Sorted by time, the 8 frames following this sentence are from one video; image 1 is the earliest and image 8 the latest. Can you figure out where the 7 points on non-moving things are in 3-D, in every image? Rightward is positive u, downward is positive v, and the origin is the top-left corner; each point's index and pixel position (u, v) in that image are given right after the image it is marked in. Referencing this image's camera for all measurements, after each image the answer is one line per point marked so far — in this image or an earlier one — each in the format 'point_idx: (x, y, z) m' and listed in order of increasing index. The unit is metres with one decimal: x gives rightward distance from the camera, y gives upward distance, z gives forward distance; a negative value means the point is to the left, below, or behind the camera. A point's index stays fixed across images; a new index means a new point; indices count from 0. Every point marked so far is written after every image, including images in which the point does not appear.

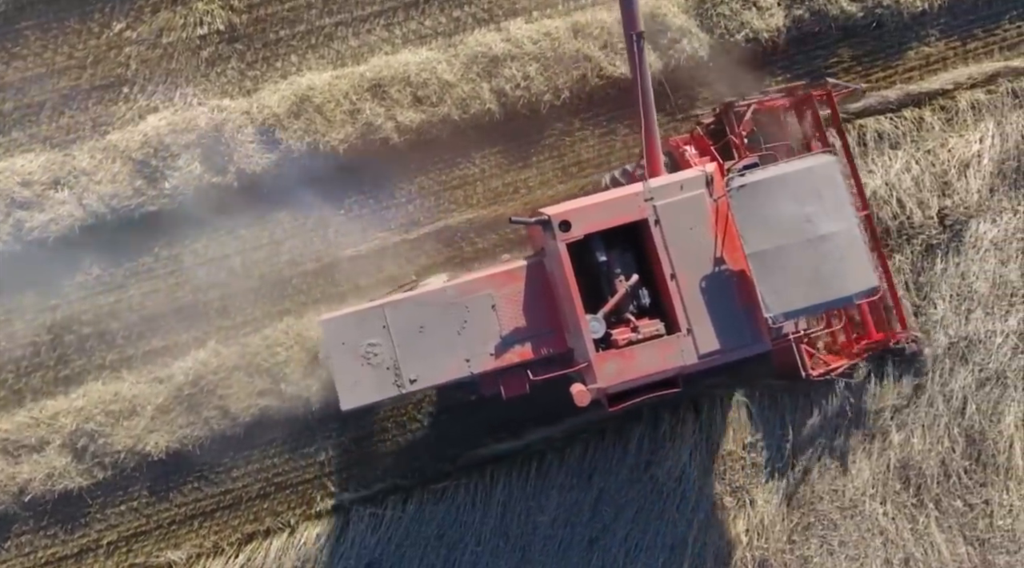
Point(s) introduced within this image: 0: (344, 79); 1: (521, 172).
0: (-1.5, +1.9, +16.3) m
1: (+0.1, +1.0, +16.3) m
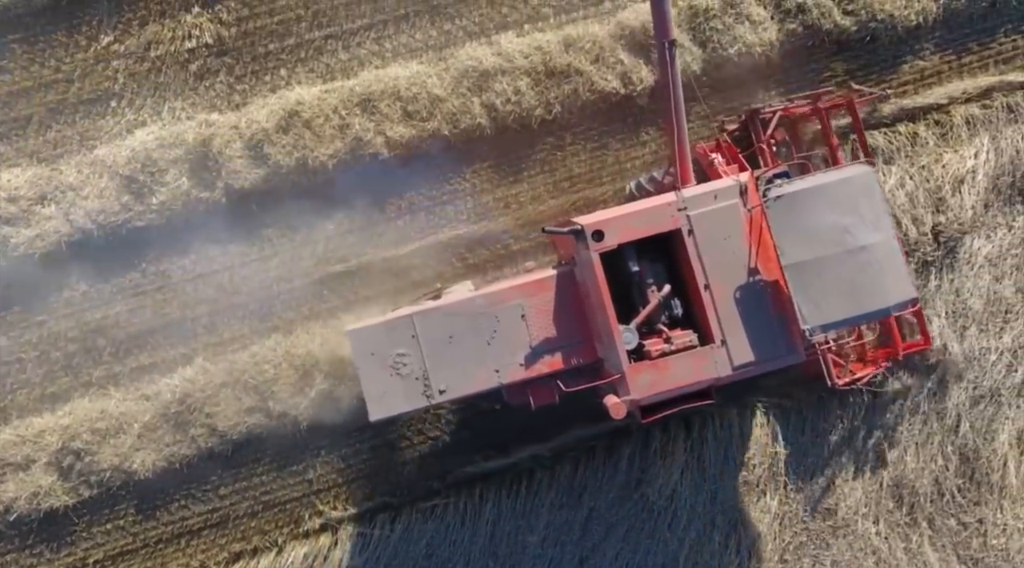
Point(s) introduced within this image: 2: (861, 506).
0: (-1.6, +1.7, +16.0) m
1: (0.0, +0.9, +16.3) m
2: (+3.1, -2.0, +16.0) m
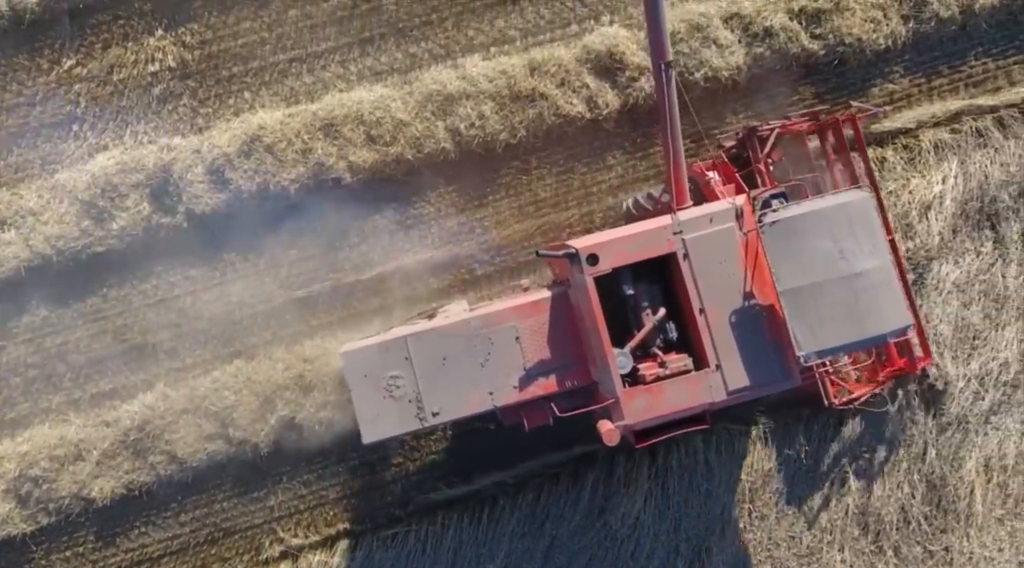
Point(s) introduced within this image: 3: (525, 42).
0: (-1.9, +1.5, +15.9) m
1: (-0.3, +0.7, +16.2) m
2: (+2.8, -2.2, +15.9) m
3: (+0.1, +2.2, +16.3) m
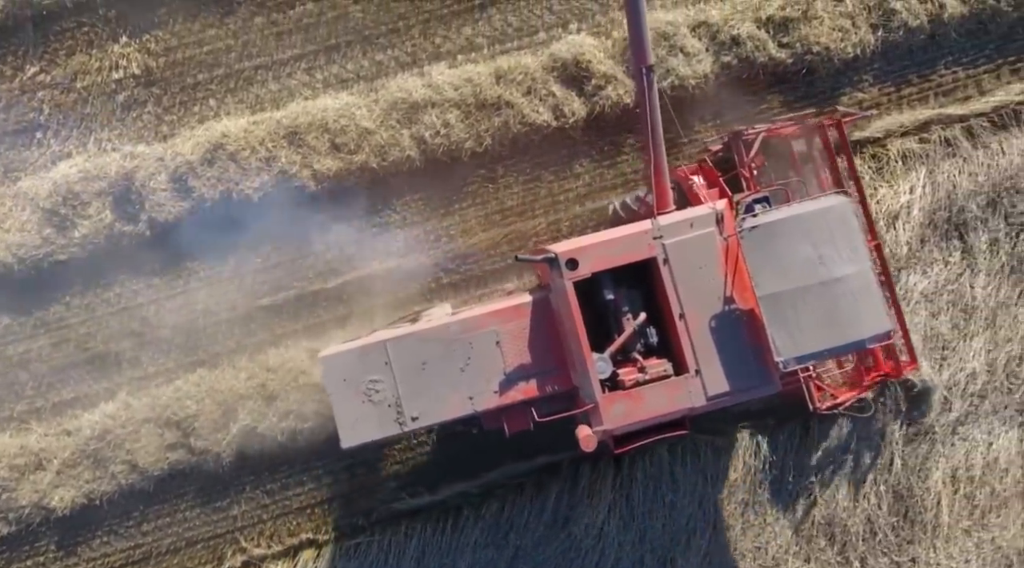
0: (-2.2, +1.4, +15.9) m
1: (-0.6, +0.6, +16.1) m
2: (+2.5, -2.3, +15.9) m
3: (-0.2, +2.1, +16.2) m
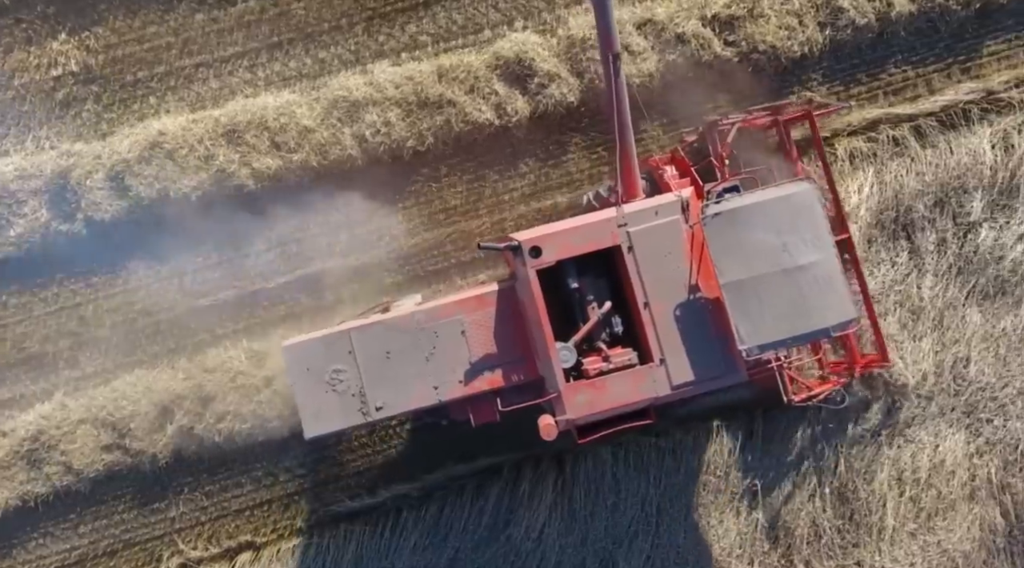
0: (-2.7, +1.4, +15.7) m
1: (-1.1, +0.6, +15.9) m
2: (+1.9, -2.3, +15.7) m
3: (-0.7, +2.1, +16.1) m
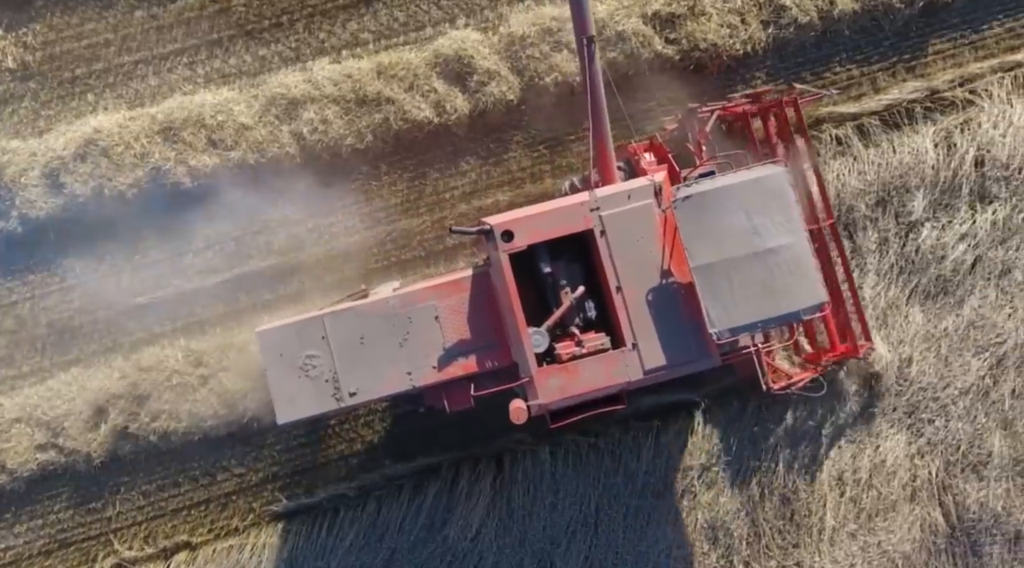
0: (-3.3, +1.4, +15.6) m
1: (-1.7, +0.6, +15.9) m
2: (+1.4, -2.3, +15.6) m
3: (-1.2, +2.1, +16.0) m
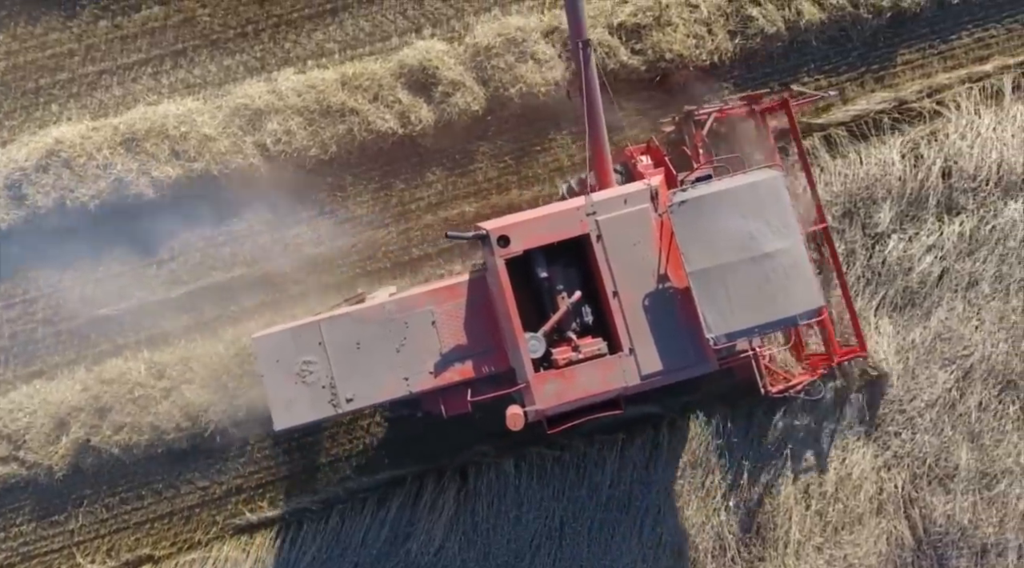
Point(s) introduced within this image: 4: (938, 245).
0: (-3.6, +1.3, +15.5) m
1: (-2.0, +0.5, +15.8) m
2: (+1.1, -2.4, +15.6) m
3: (-1.5, +2.0, +15.9) m
4: (+3.8, +0.3, +15.8) m
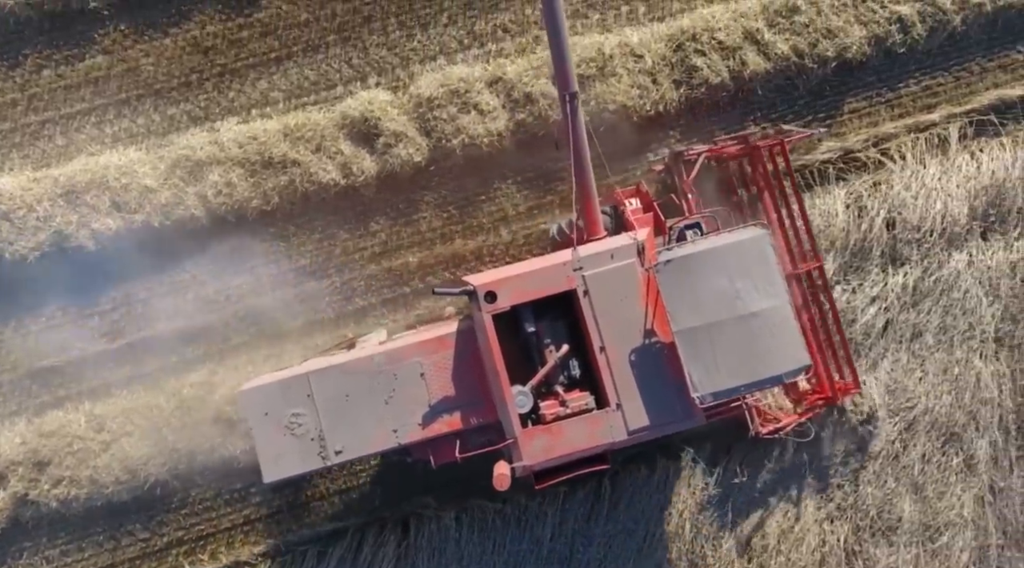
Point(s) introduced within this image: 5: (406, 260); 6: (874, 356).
0: (-4.1, +0.9, +15.5) m
1: (-2.5, 0.0, +15.7) m
2: (+0.6, -2.9, +15.5) m
3: (-2.0, +1.6, +15.9) m
4: (+3.3, -0.1, +15.8) m
5: (-0.9, +0.2, +15.8) m
6: (+3.2, -0.6, +15.7) m
